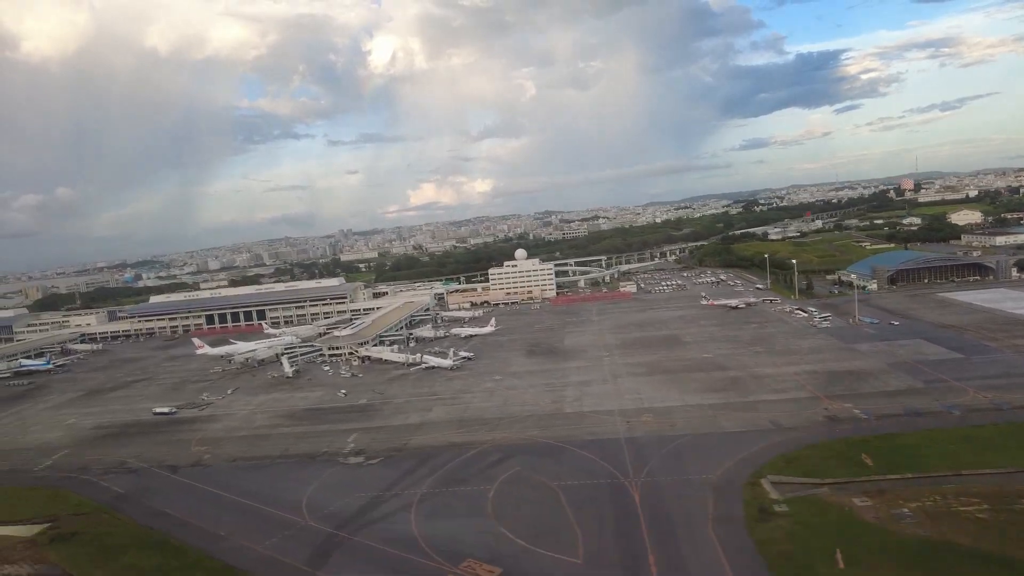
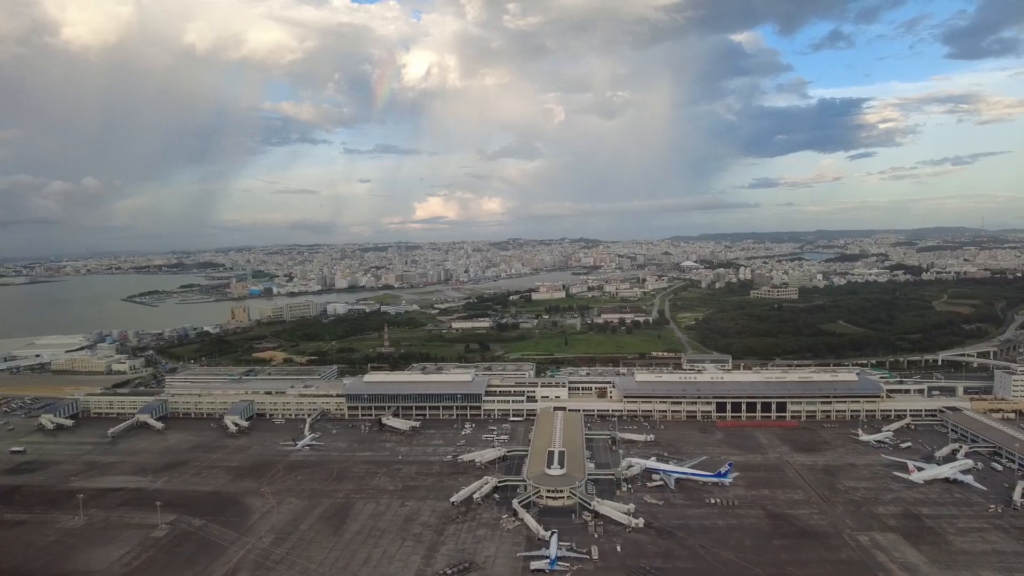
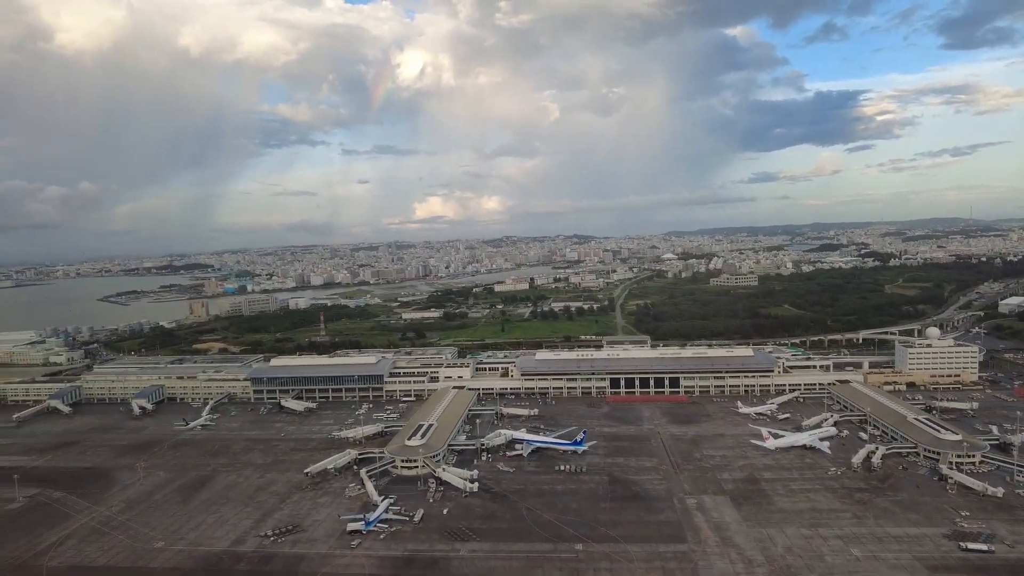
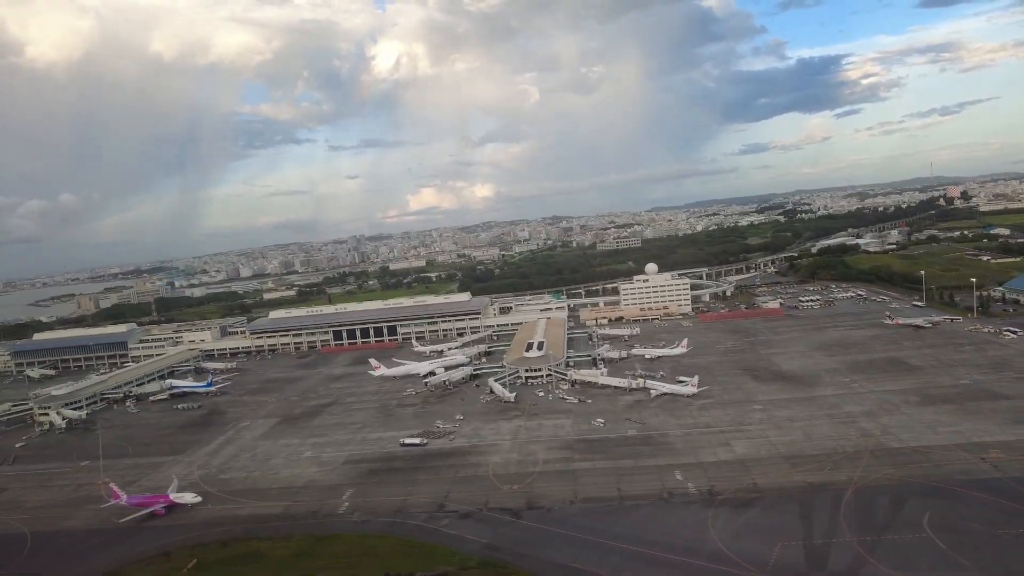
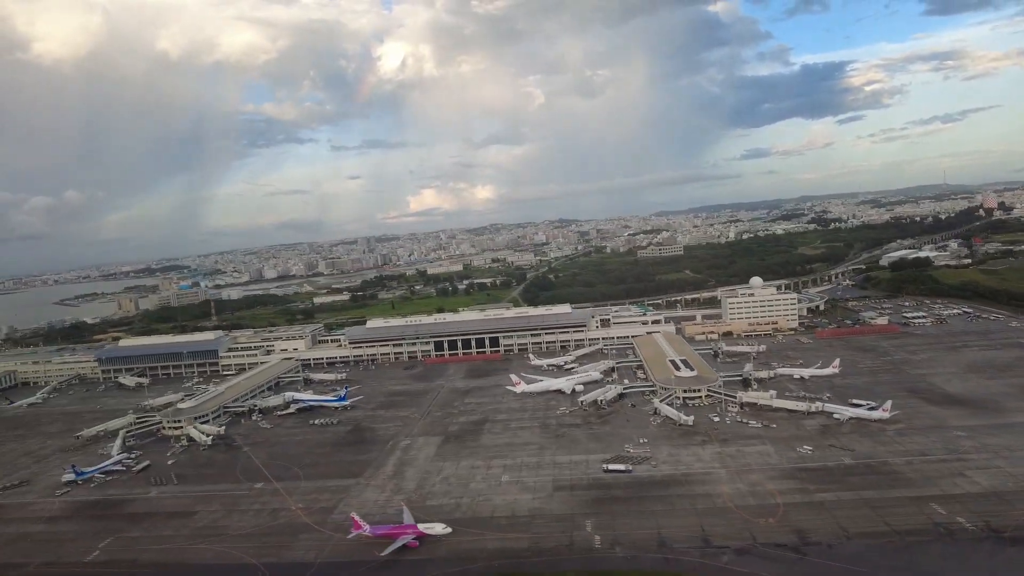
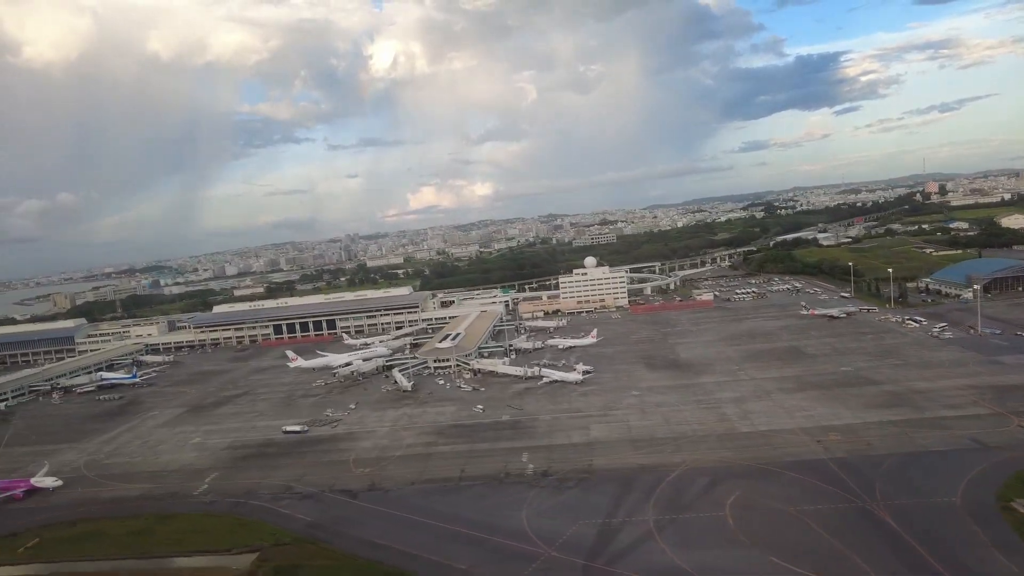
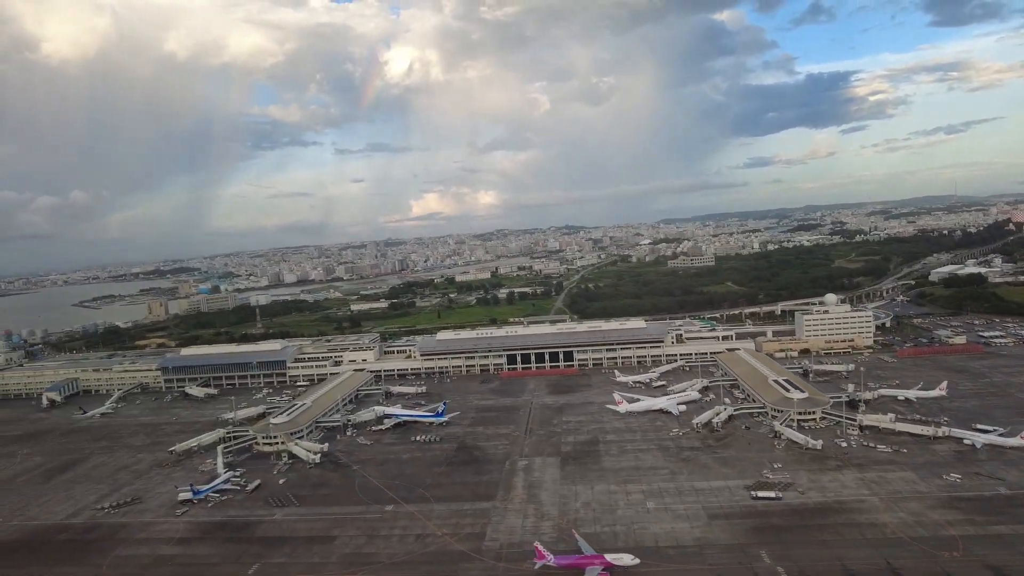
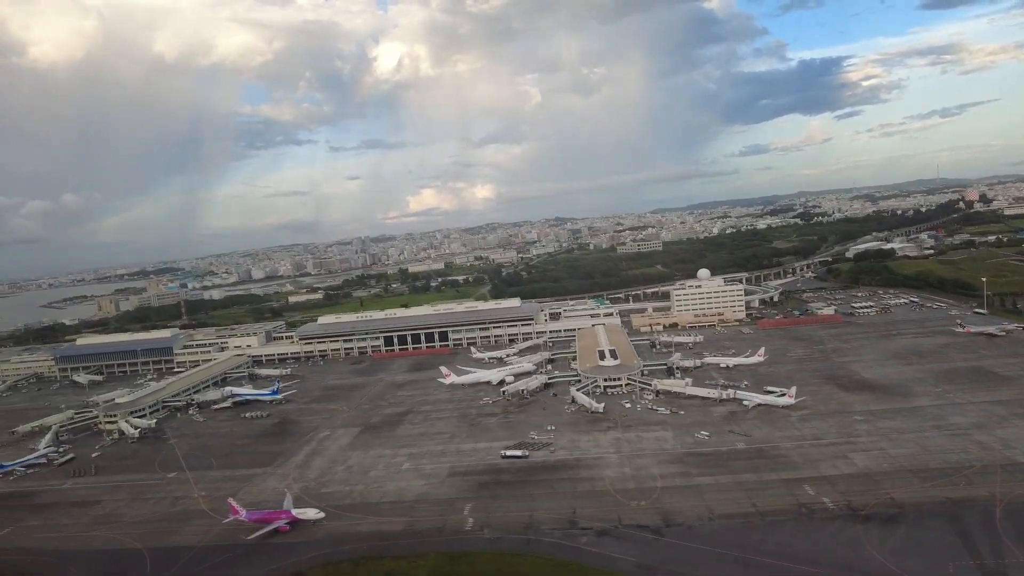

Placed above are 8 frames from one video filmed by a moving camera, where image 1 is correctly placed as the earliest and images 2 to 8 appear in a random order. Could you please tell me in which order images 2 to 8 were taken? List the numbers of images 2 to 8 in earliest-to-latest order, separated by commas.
6, 4, 8, 5, 7, 3, 2
